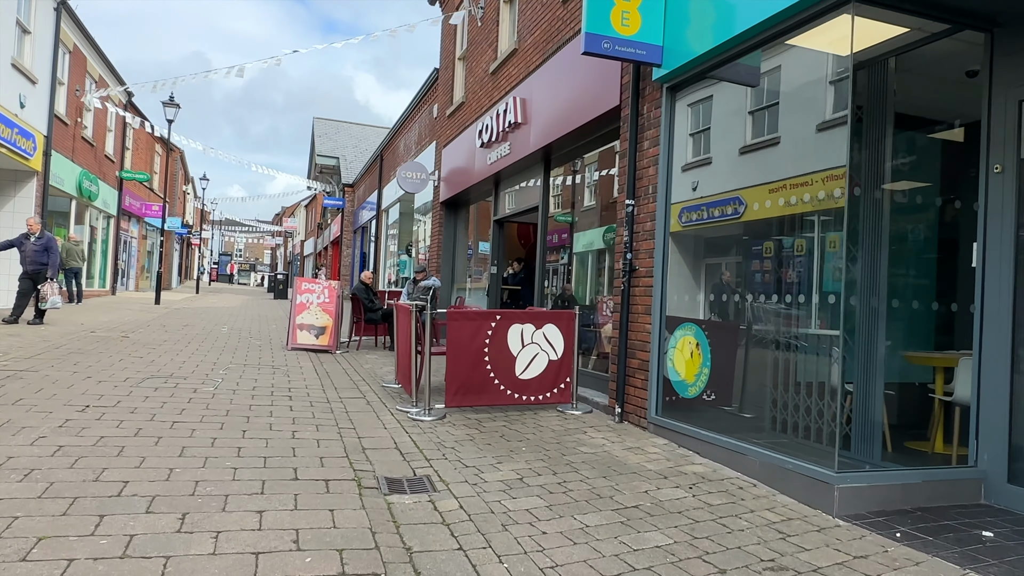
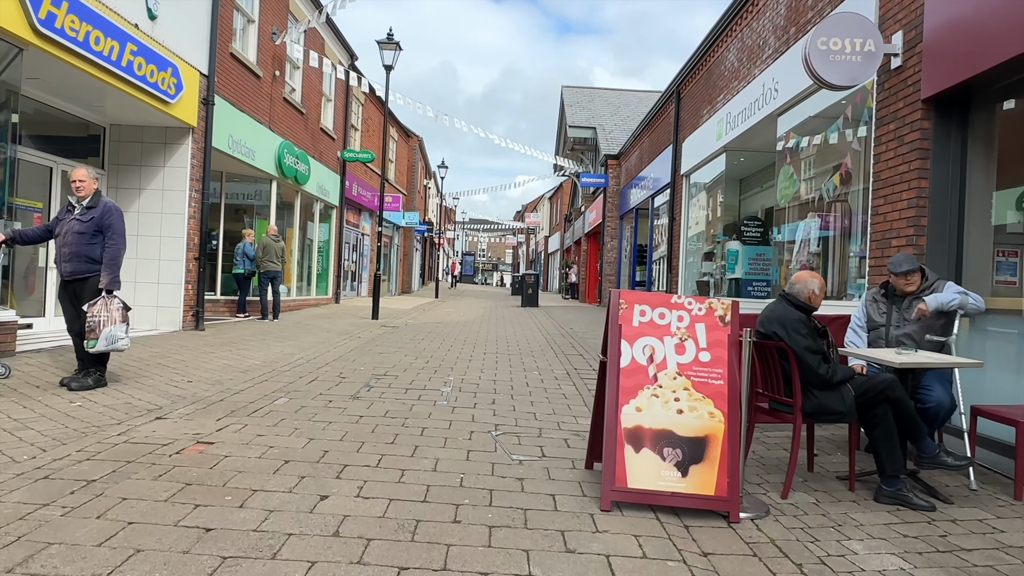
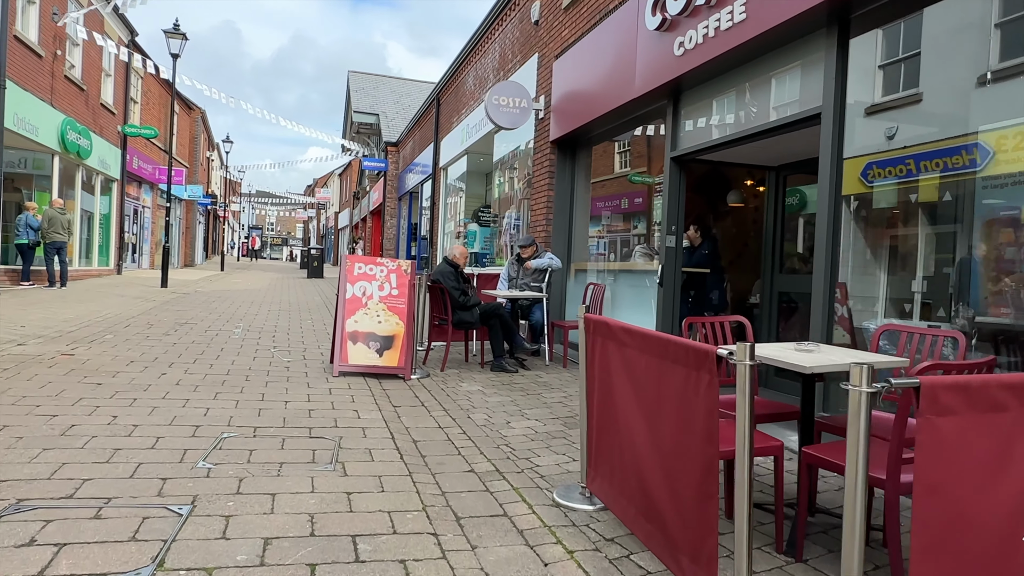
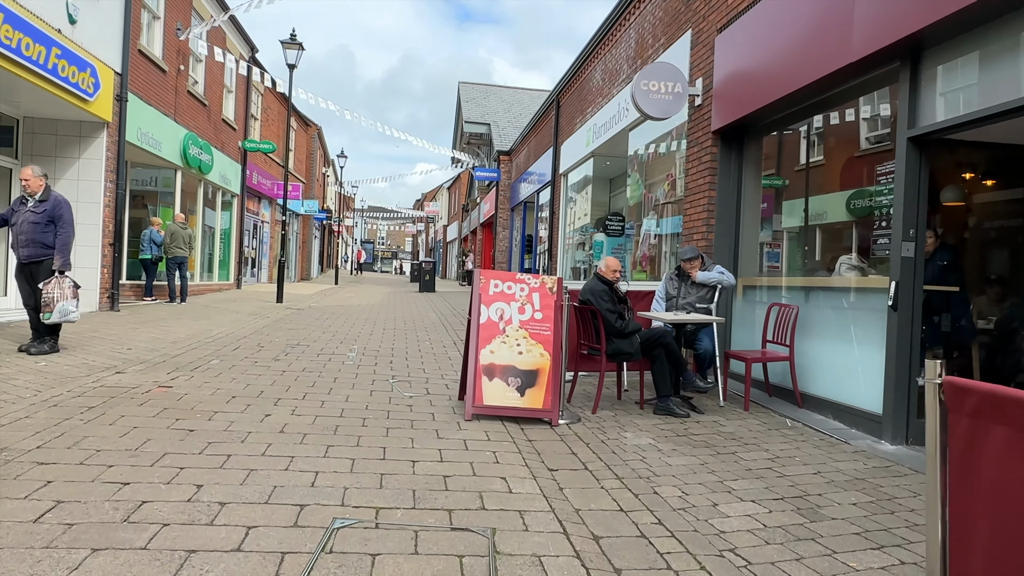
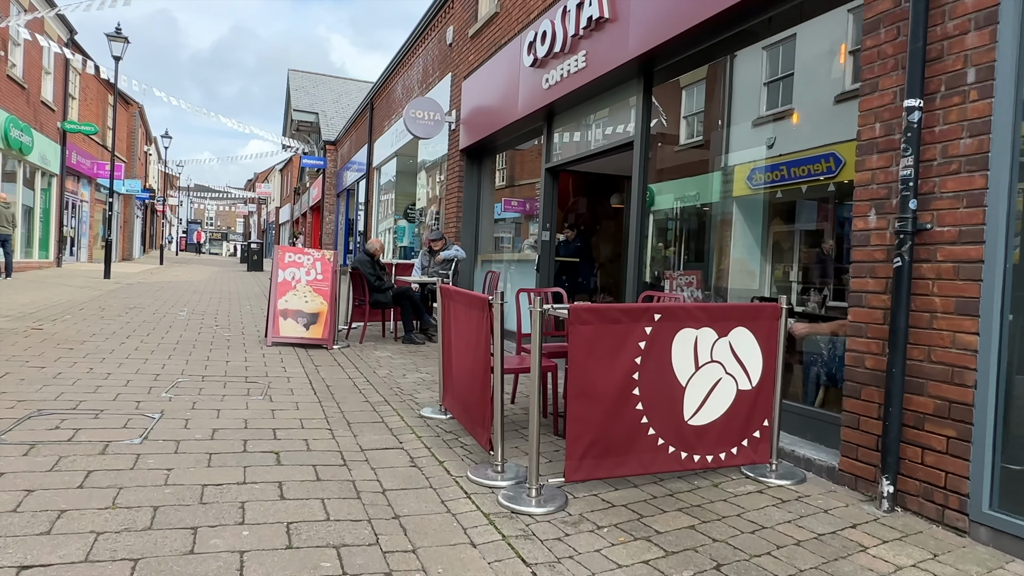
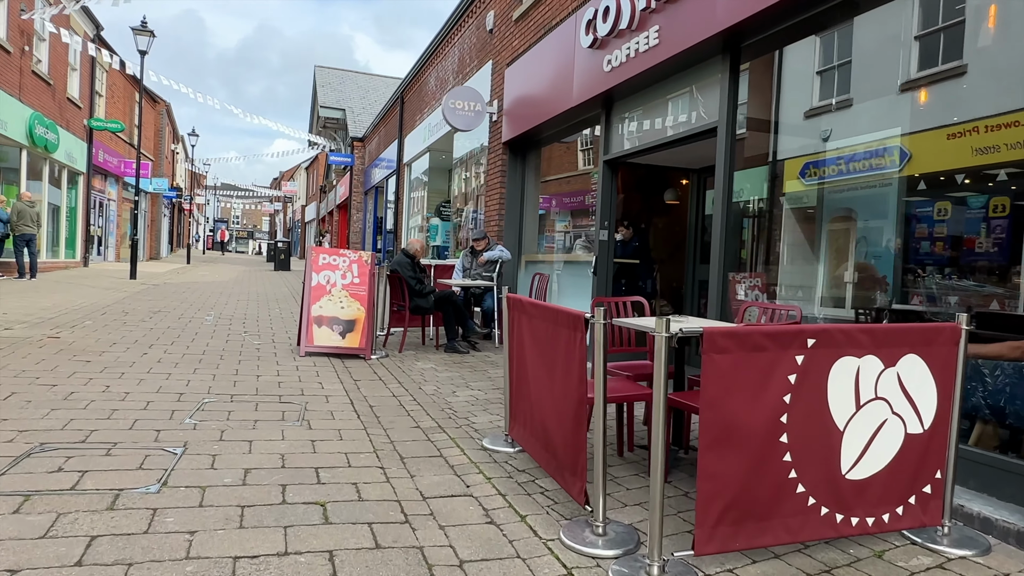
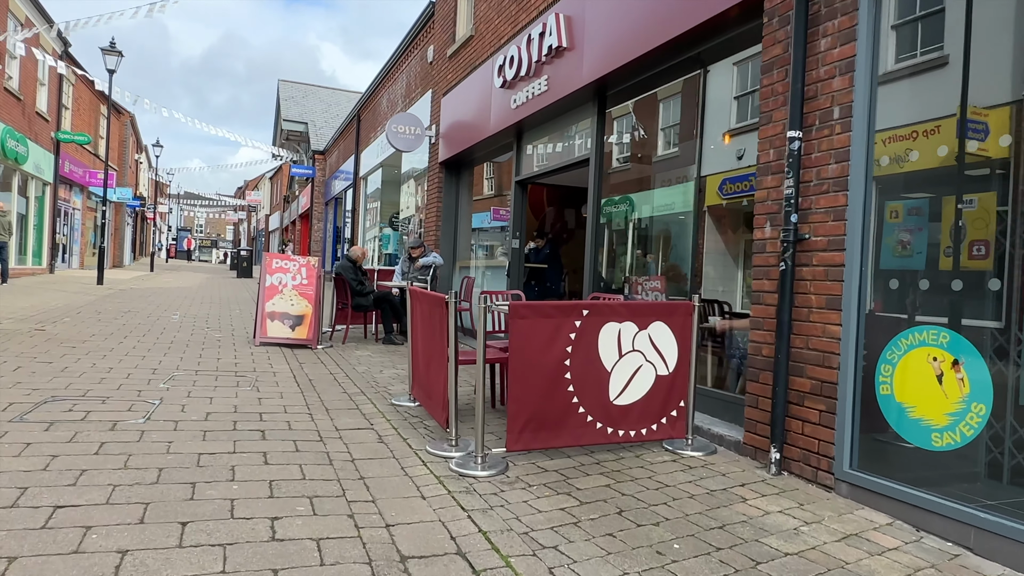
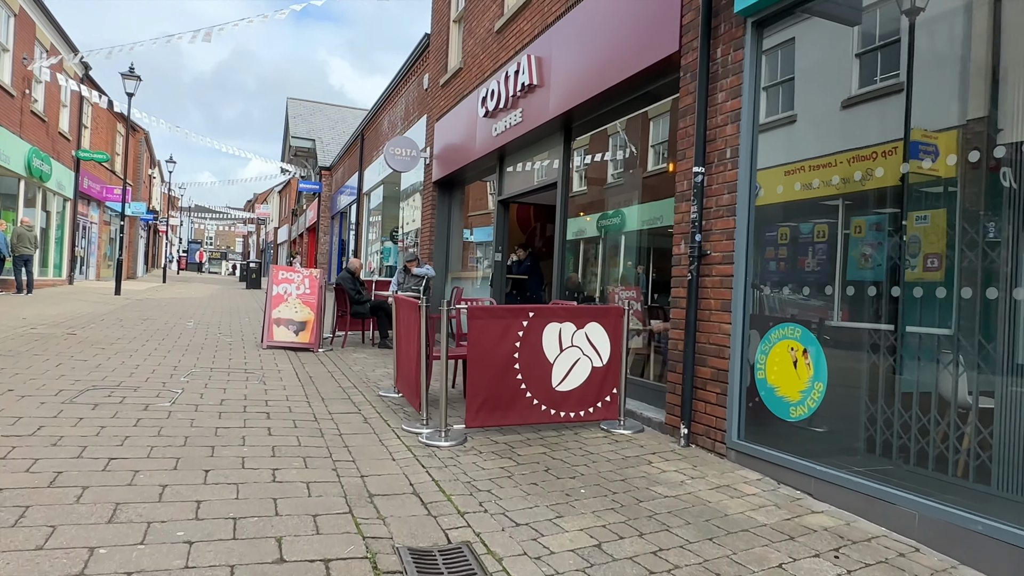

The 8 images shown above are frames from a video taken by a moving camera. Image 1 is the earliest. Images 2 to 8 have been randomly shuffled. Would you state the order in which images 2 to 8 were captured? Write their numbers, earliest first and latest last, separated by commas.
8, 7, 5, 6, 3, 4, 2
